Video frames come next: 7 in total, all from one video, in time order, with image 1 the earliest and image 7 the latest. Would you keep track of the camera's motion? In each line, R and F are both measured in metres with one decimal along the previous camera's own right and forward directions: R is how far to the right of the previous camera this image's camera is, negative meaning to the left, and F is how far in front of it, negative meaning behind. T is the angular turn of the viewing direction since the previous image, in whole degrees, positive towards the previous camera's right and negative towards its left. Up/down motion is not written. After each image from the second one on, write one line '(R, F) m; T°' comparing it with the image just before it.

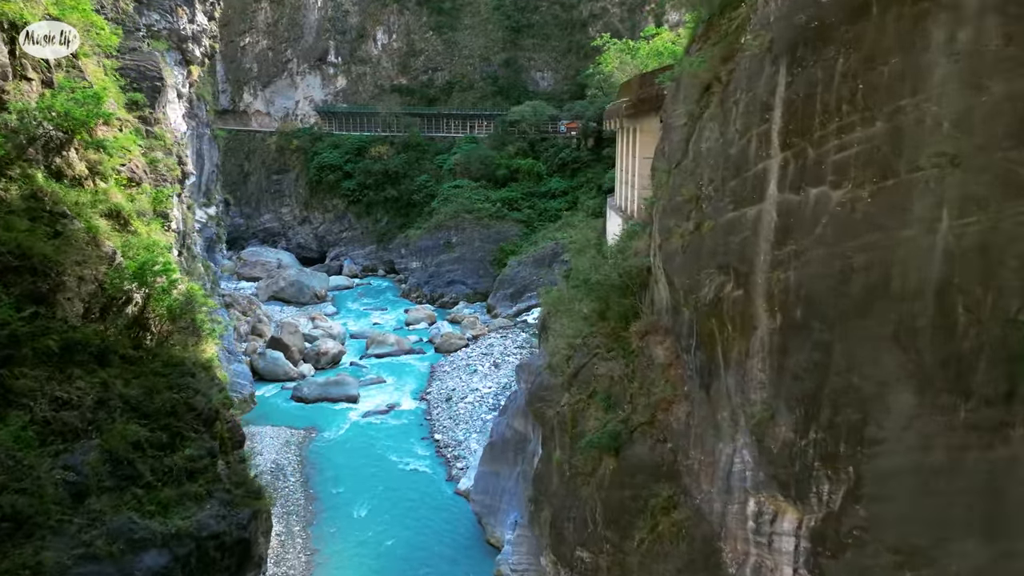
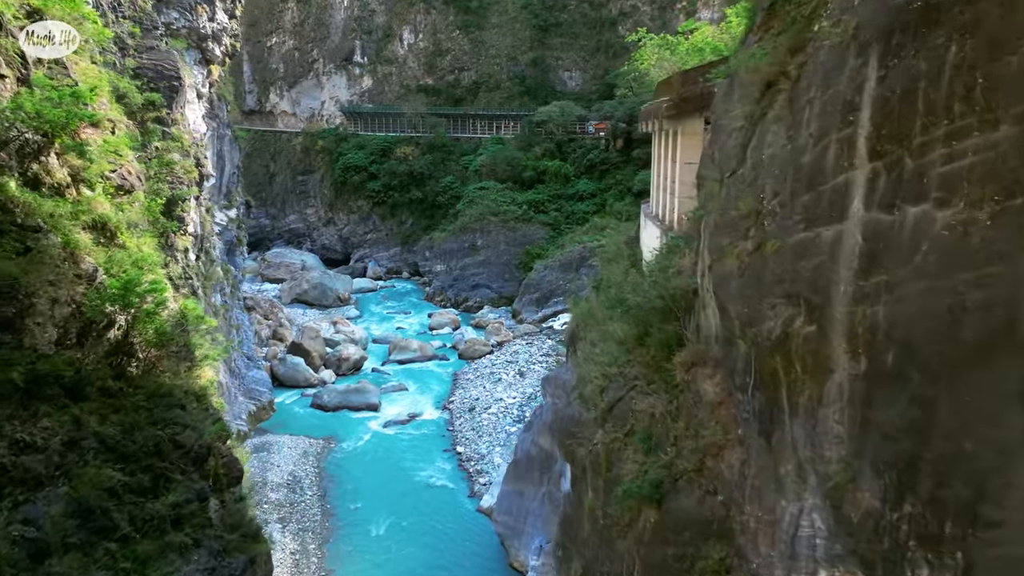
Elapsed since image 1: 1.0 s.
(0.0, +0.7) m; -2°
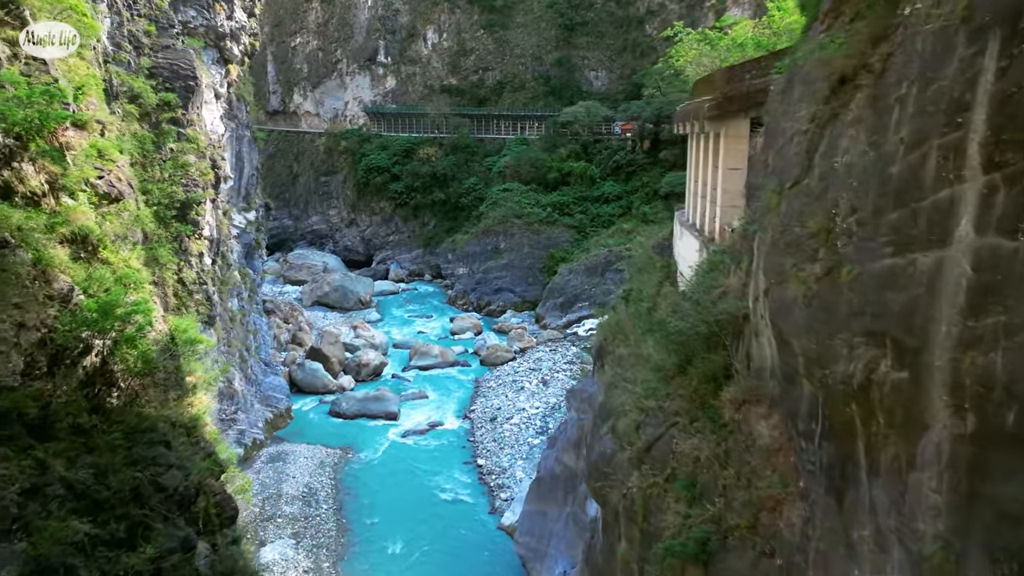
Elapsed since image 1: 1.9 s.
(0.0, +0.6) m; -2°
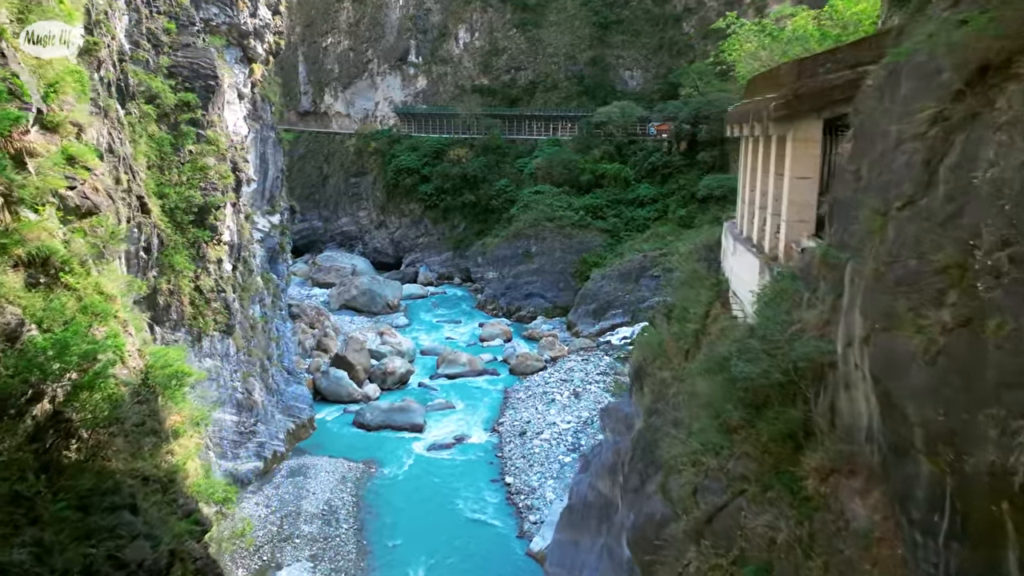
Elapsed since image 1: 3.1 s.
(0.0, +0.8) m; -2°
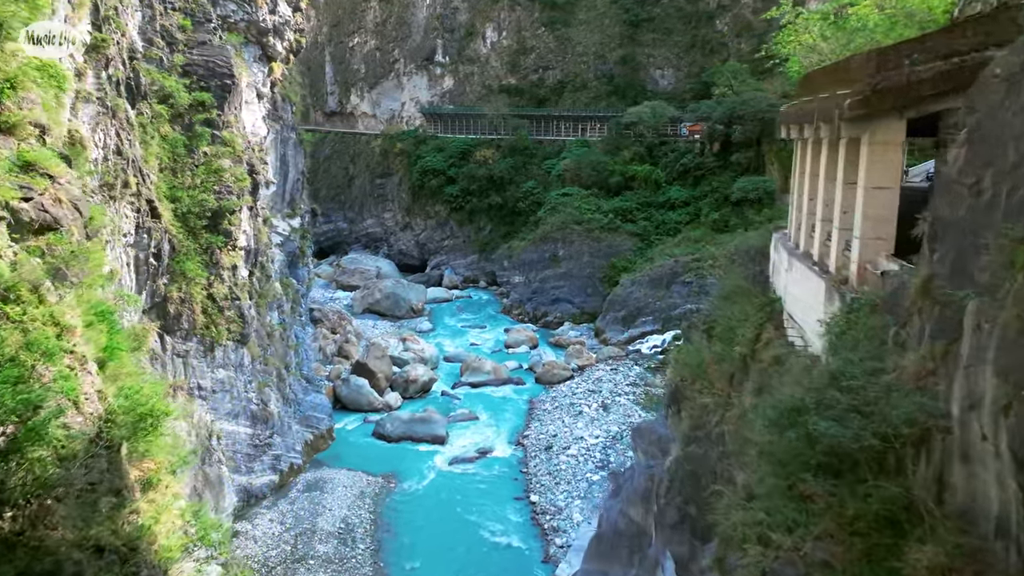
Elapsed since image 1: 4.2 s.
(0.0, +0.7) m; -2°
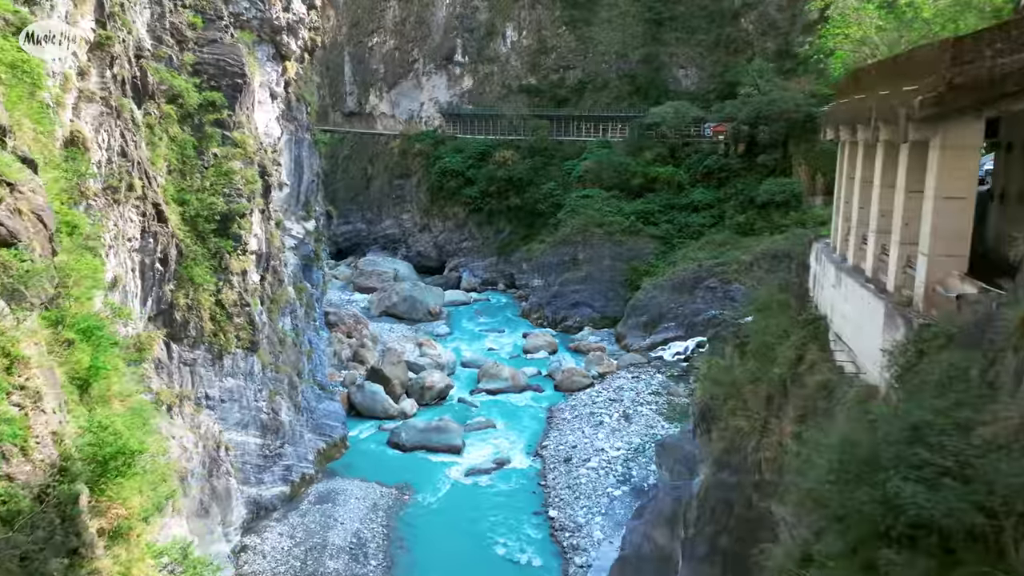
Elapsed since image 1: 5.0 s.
(0.0, +0.5) m; -1°
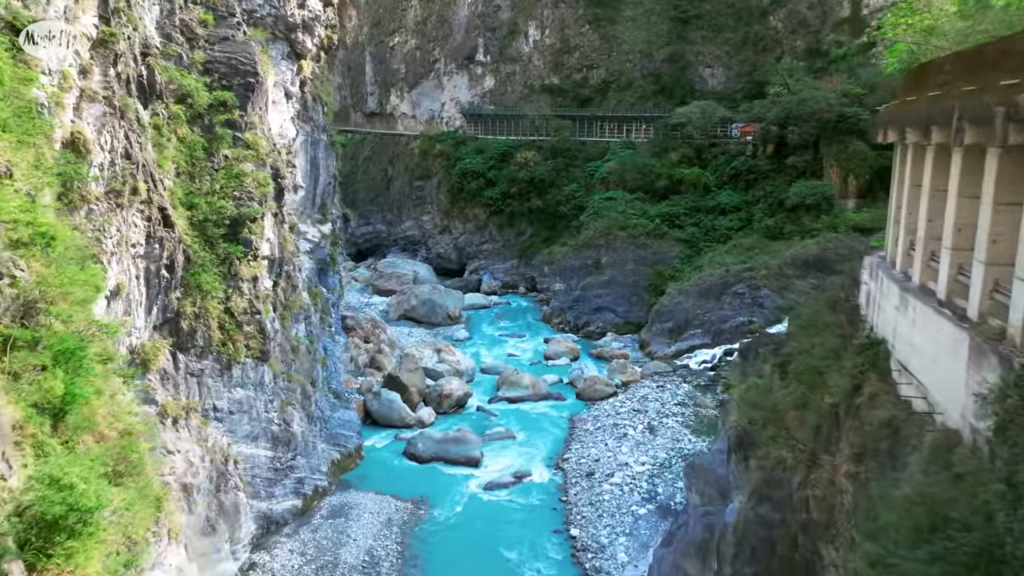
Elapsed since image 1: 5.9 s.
(0.0, +0.6) m; -2°
